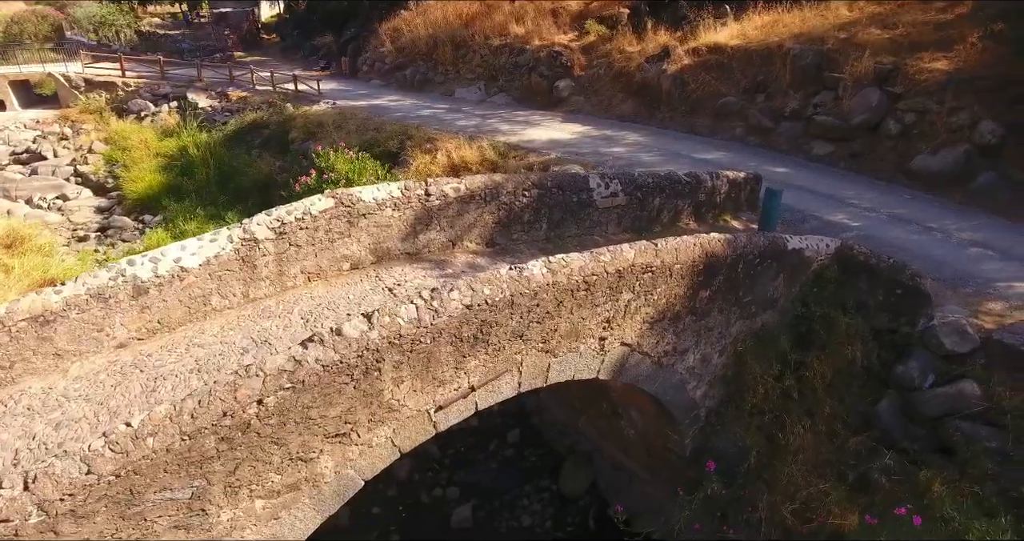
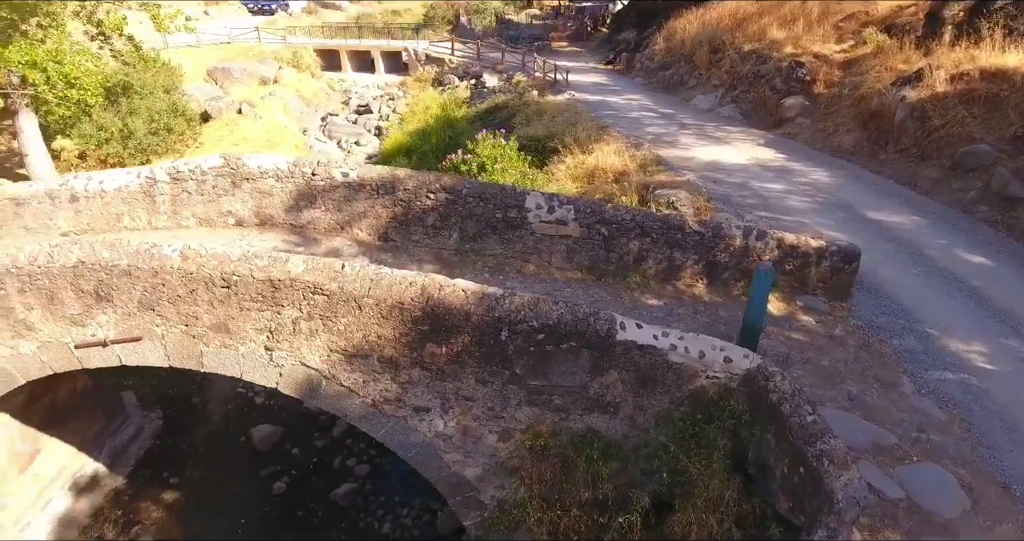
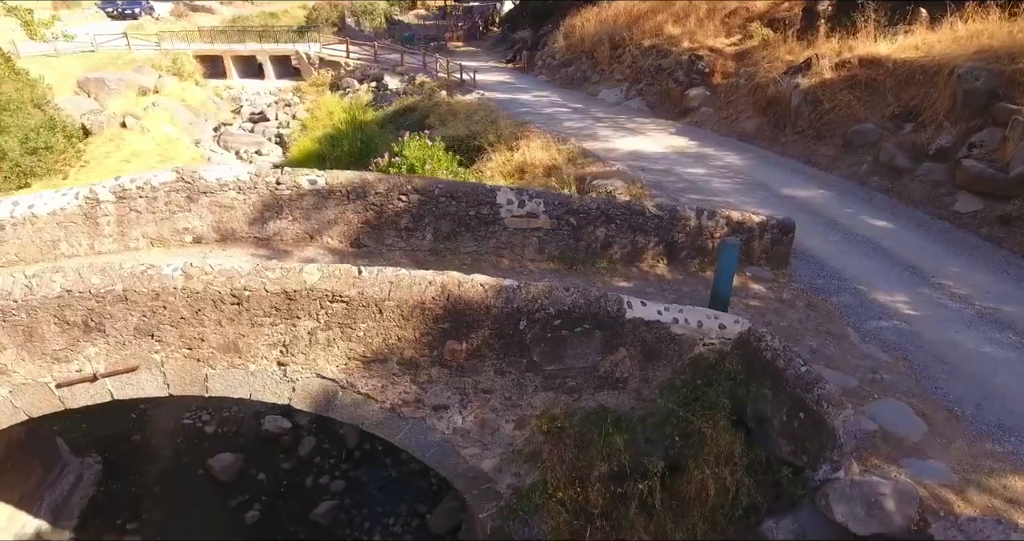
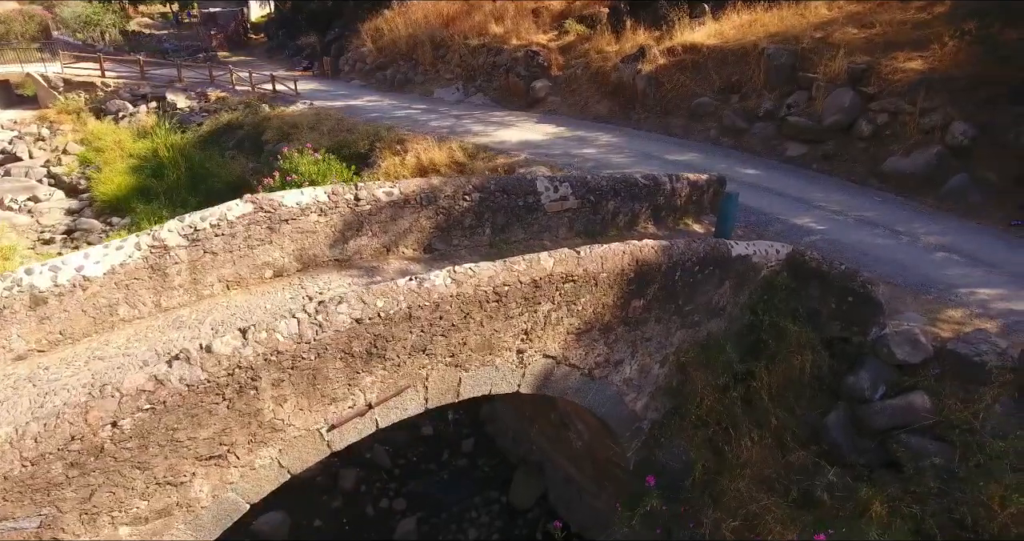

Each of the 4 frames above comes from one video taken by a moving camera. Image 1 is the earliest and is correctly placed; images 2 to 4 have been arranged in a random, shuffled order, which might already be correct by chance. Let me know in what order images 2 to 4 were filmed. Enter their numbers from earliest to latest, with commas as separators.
4, 3, 2
